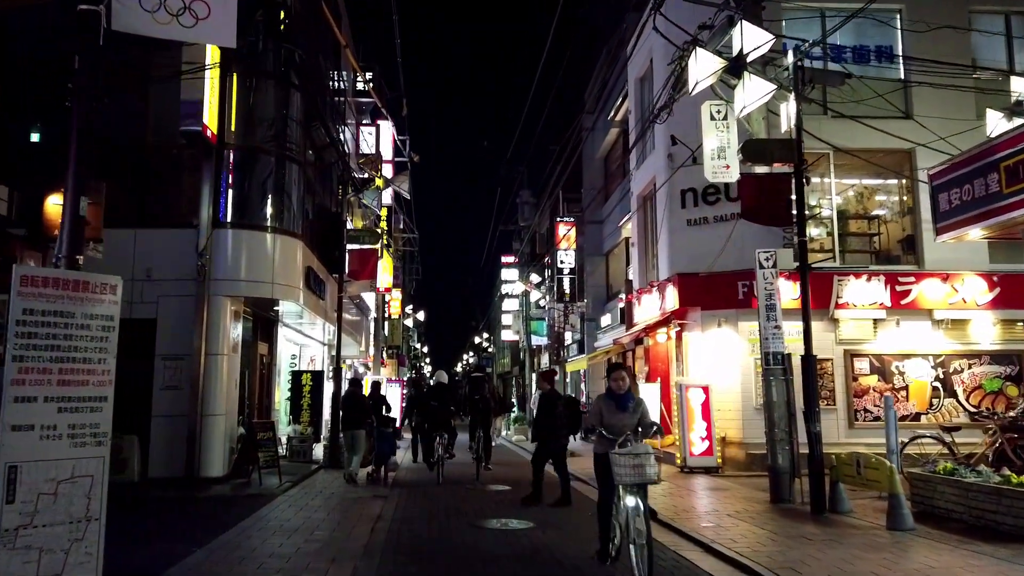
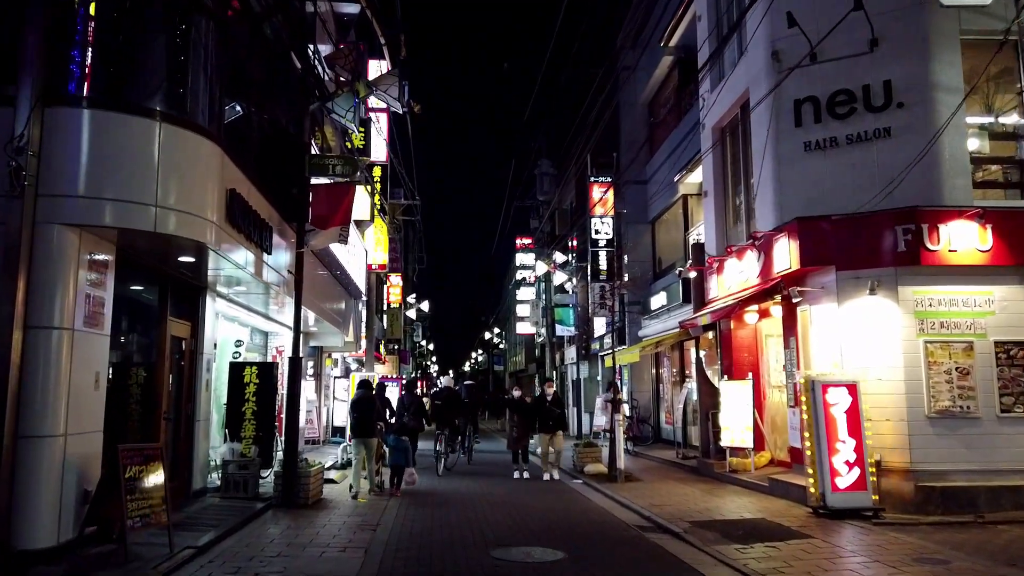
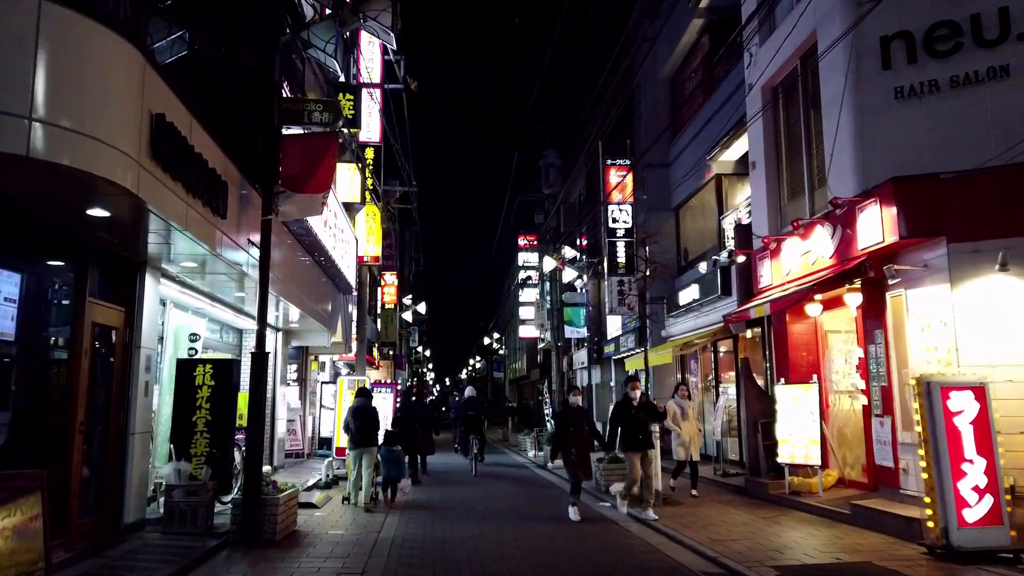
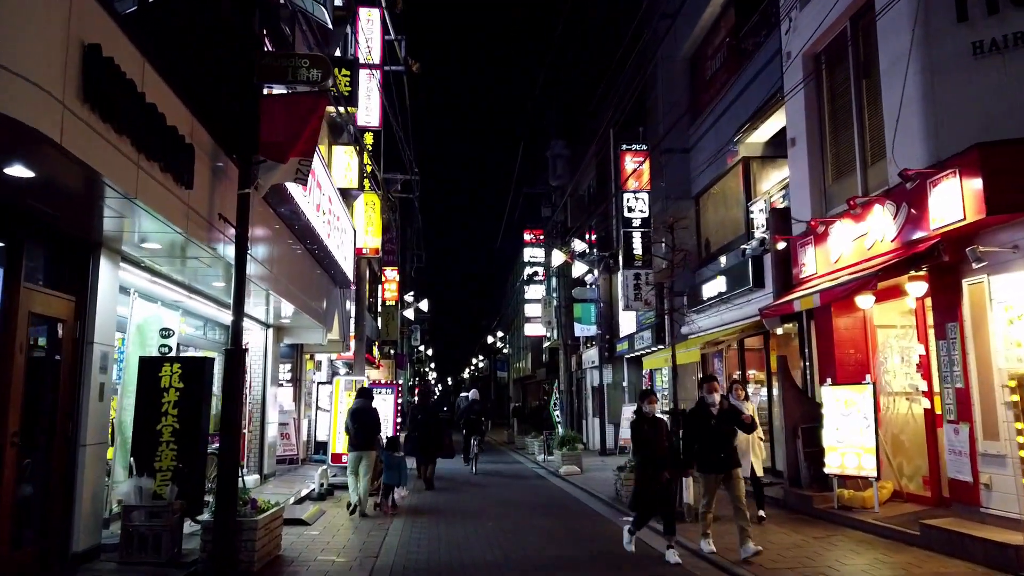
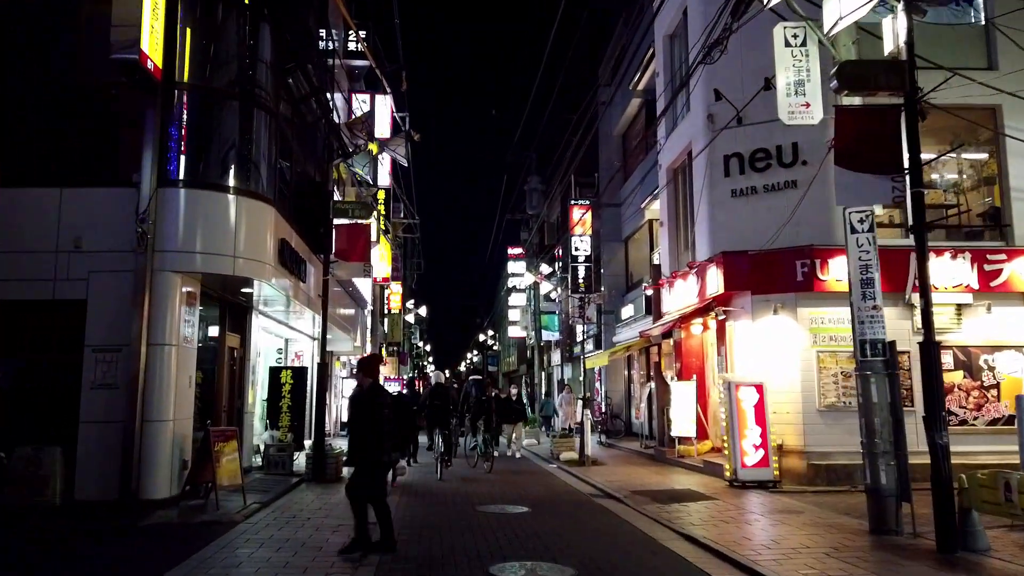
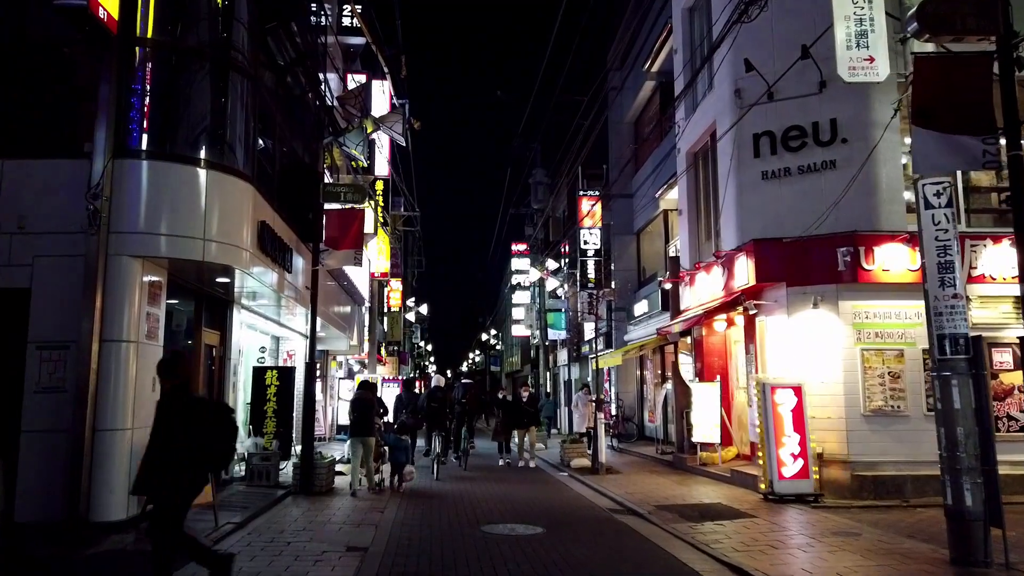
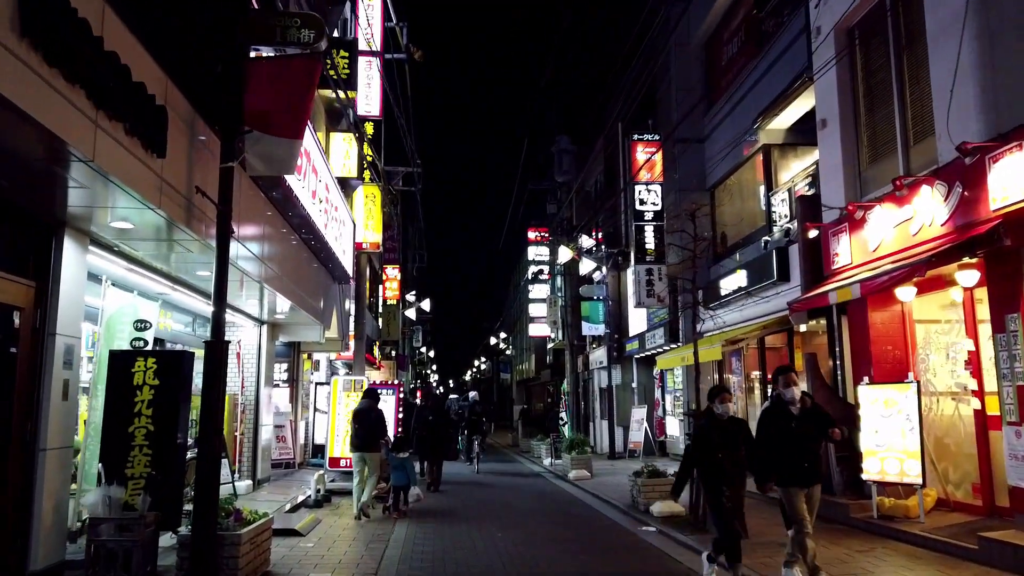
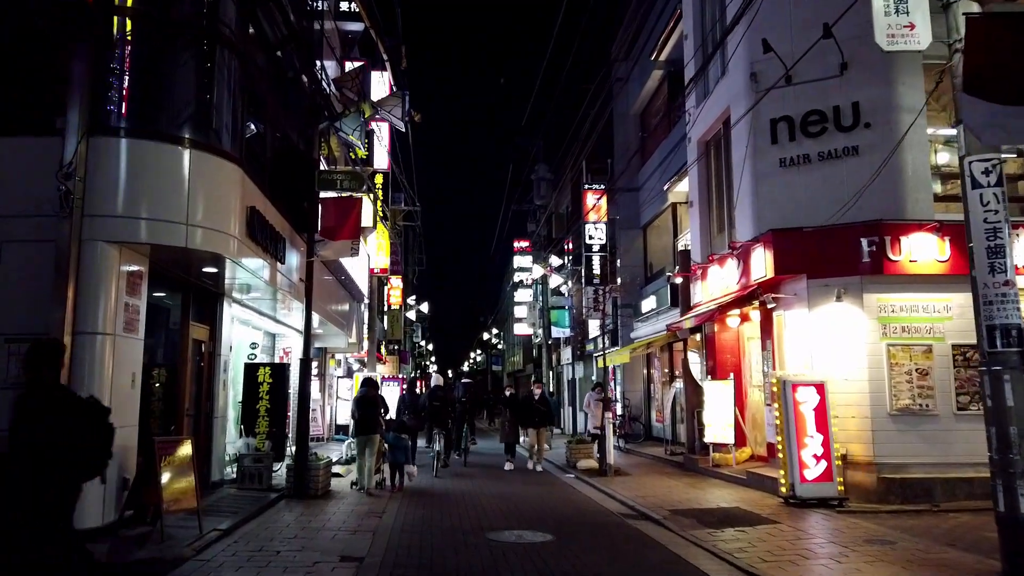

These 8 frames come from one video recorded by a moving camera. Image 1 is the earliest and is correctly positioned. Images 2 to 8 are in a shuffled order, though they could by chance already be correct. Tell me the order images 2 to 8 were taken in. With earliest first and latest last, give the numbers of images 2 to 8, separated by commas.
5, 6, 8, 2, 3, 4, 7
